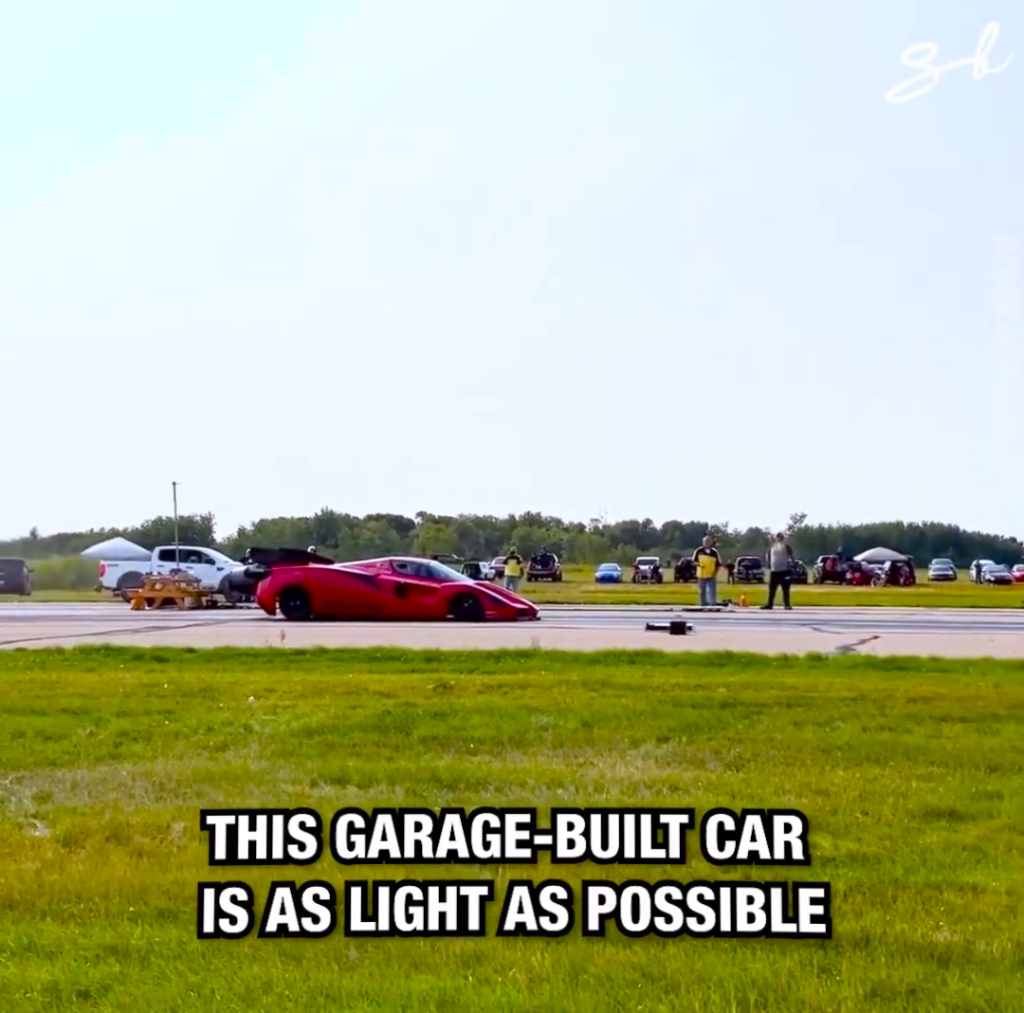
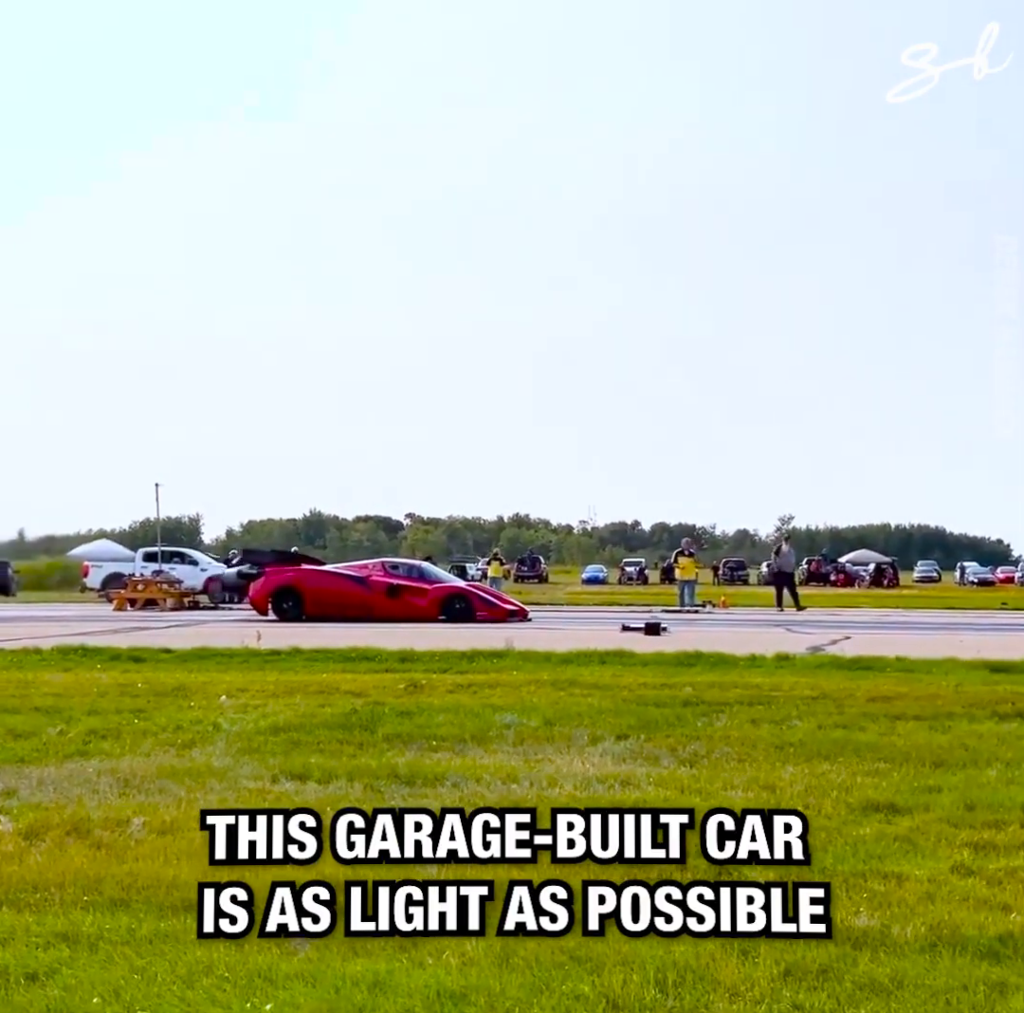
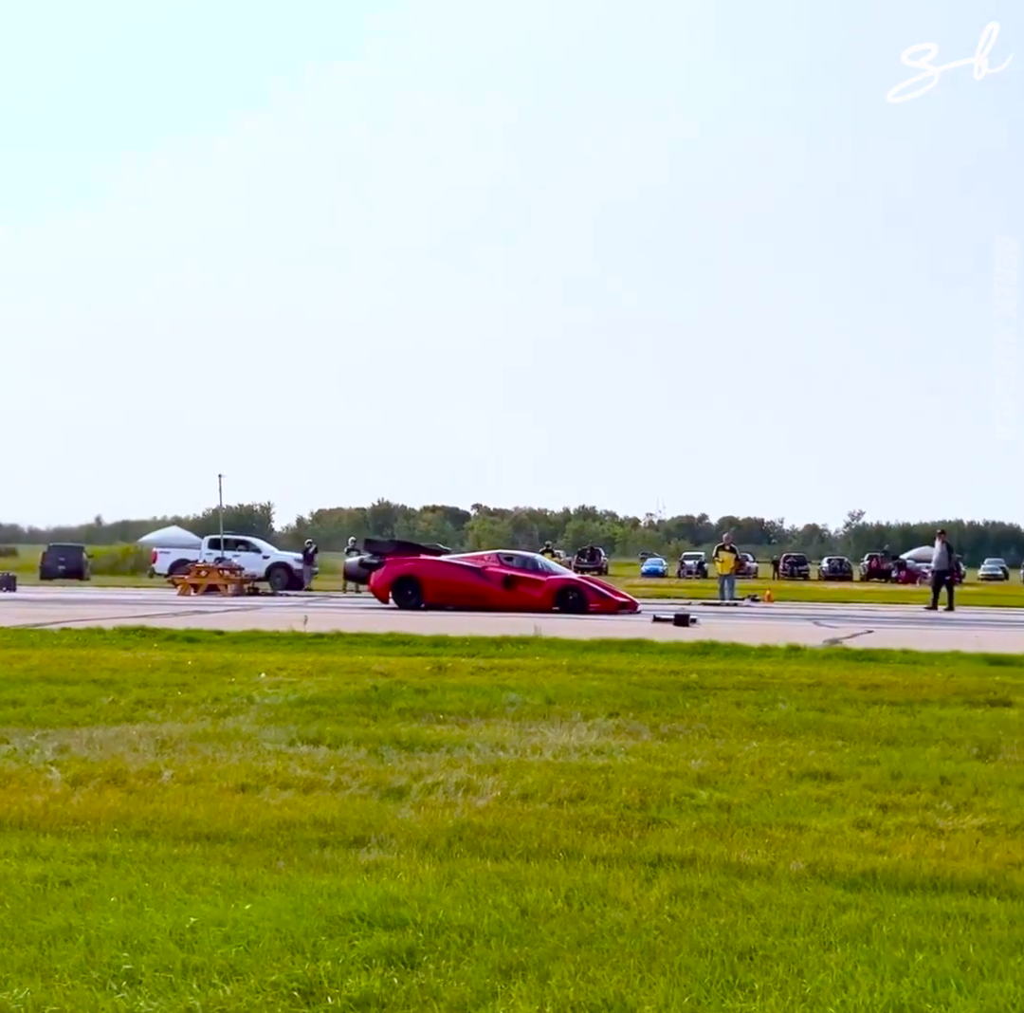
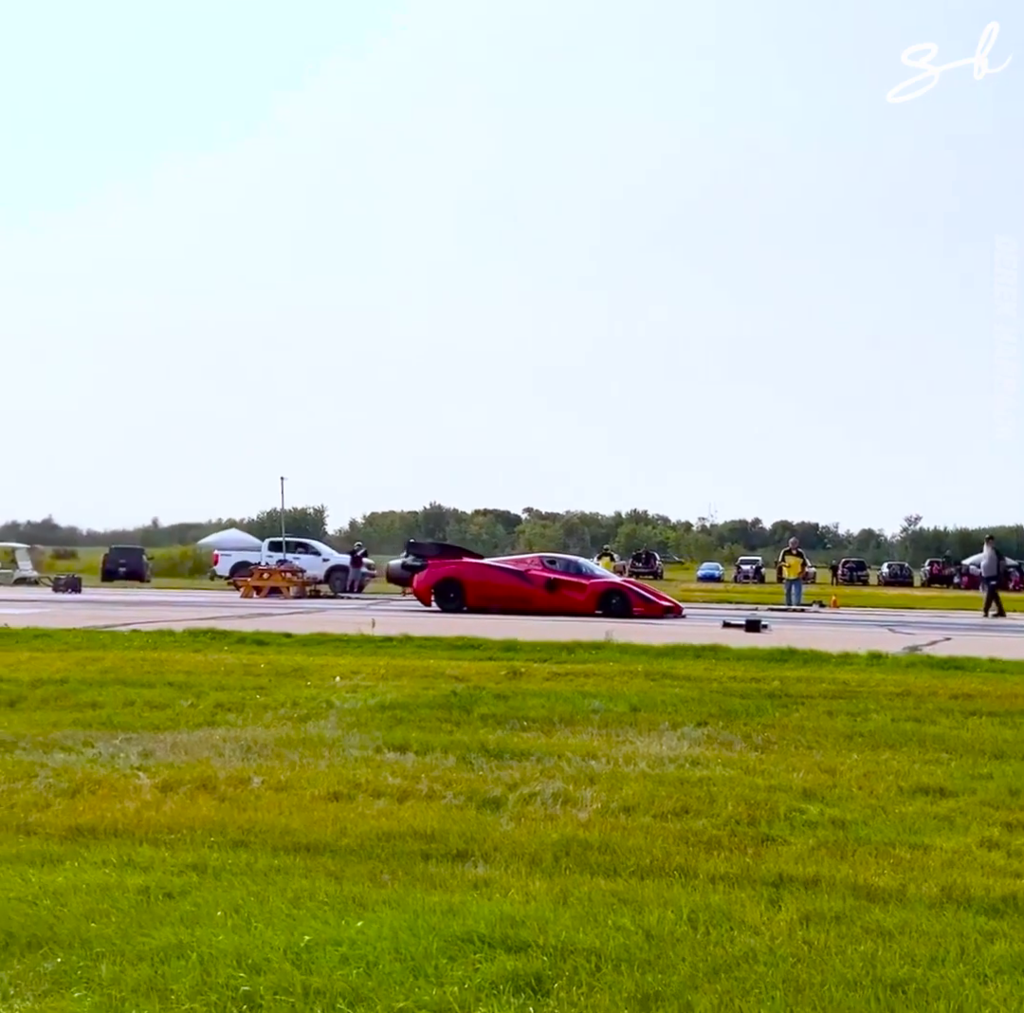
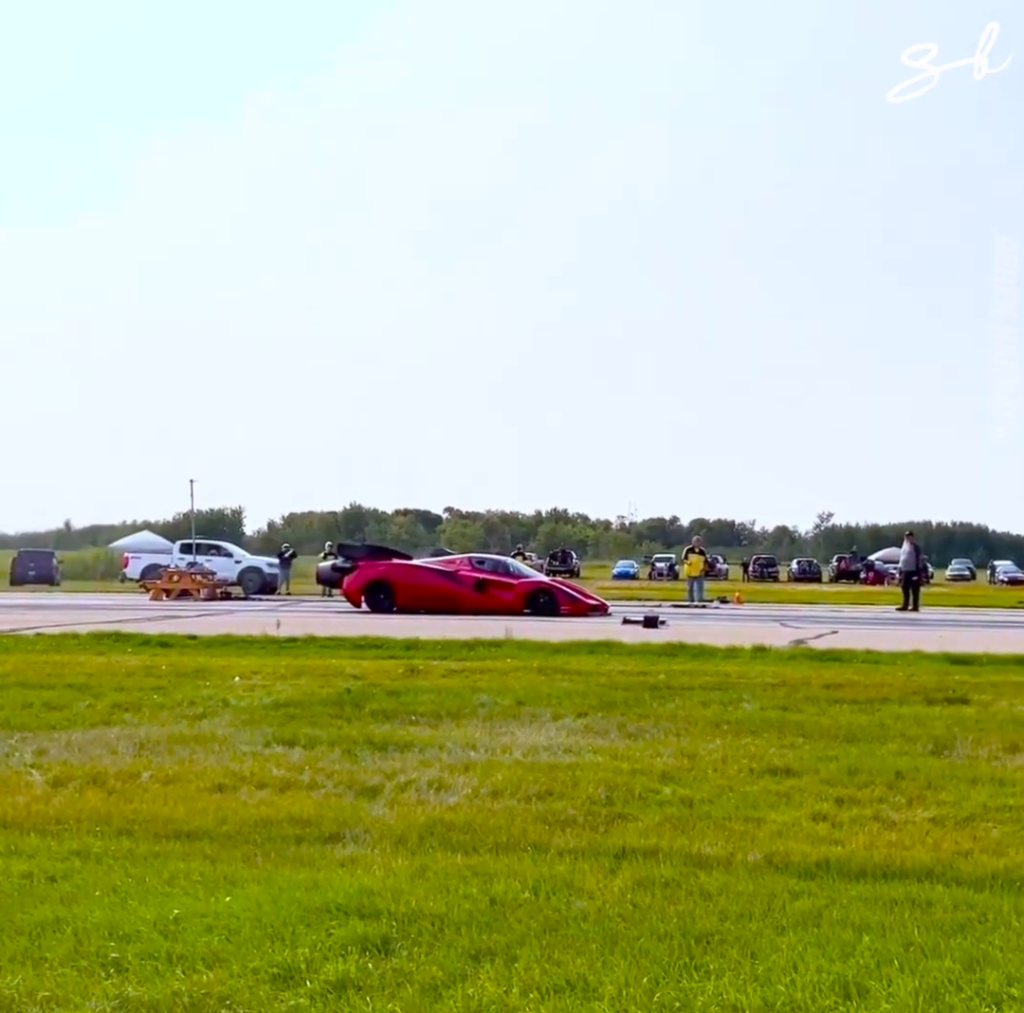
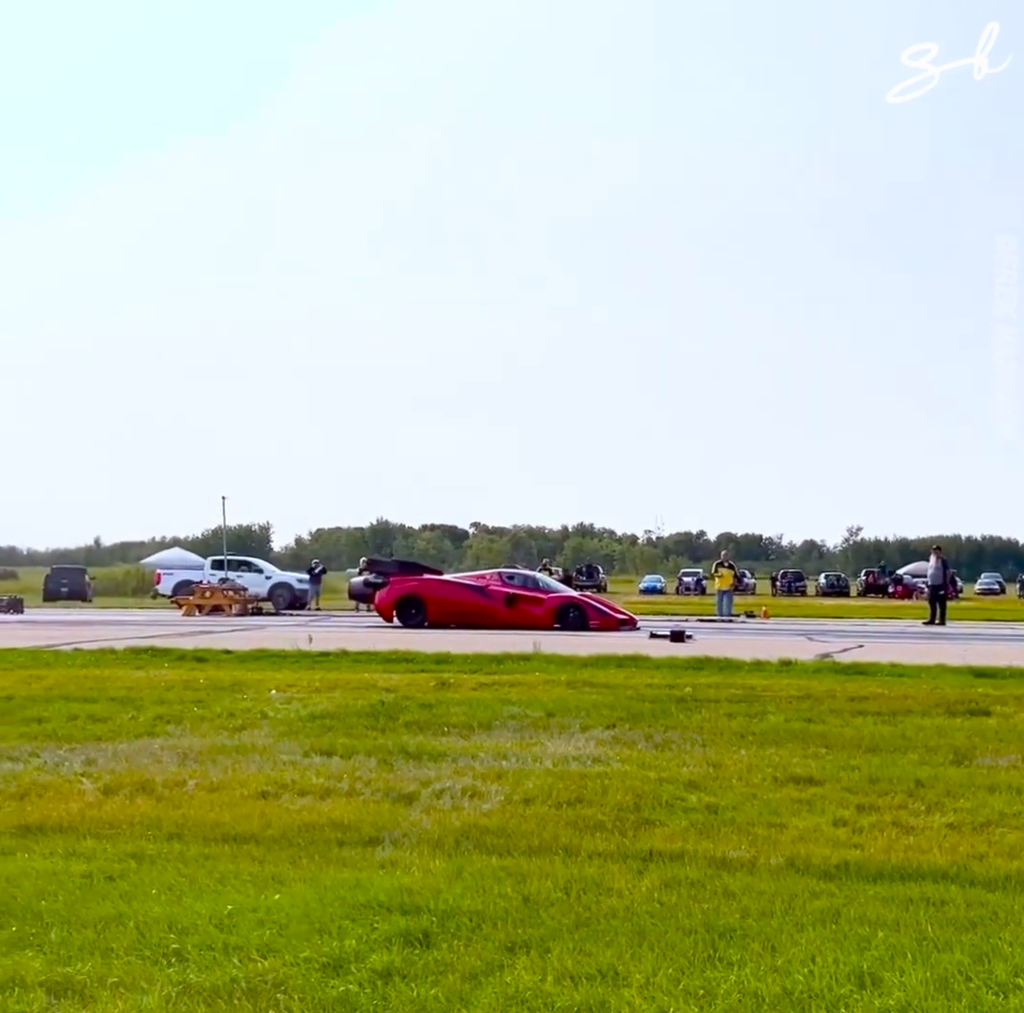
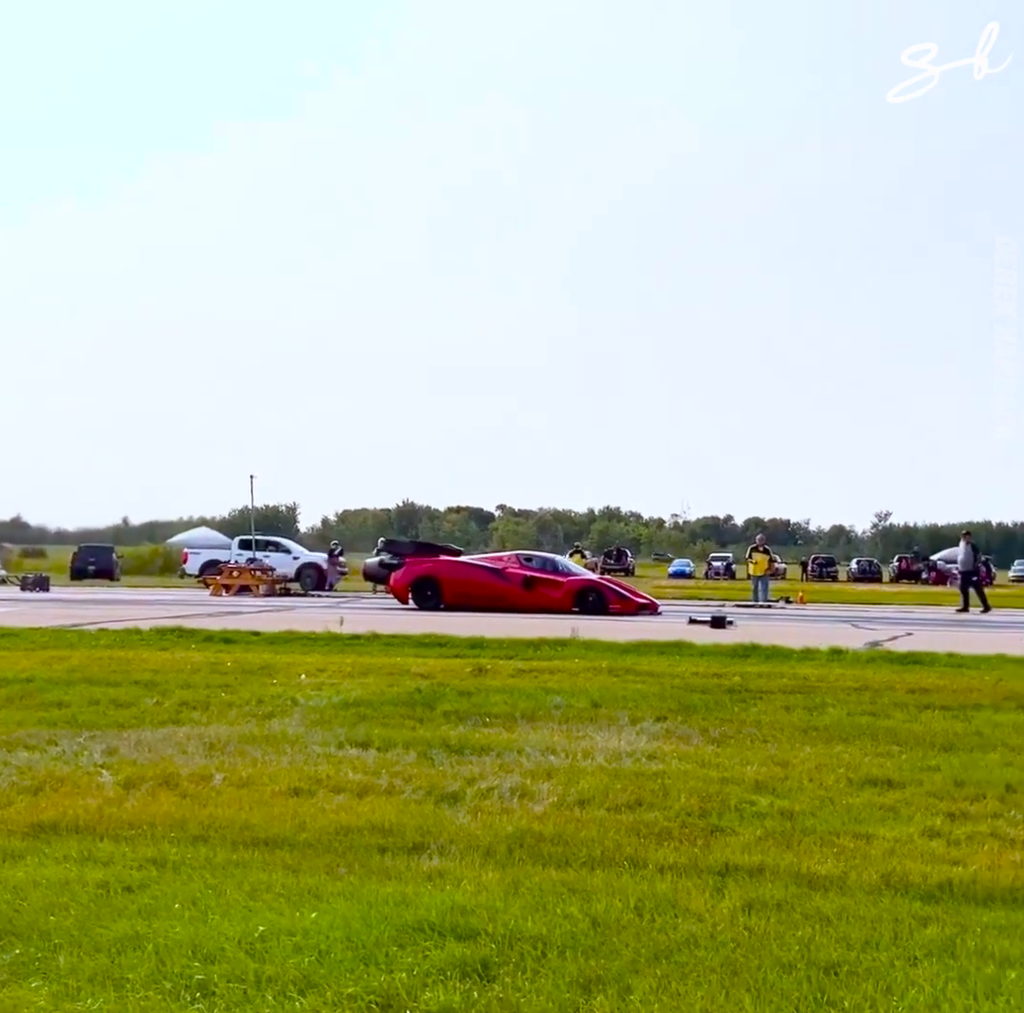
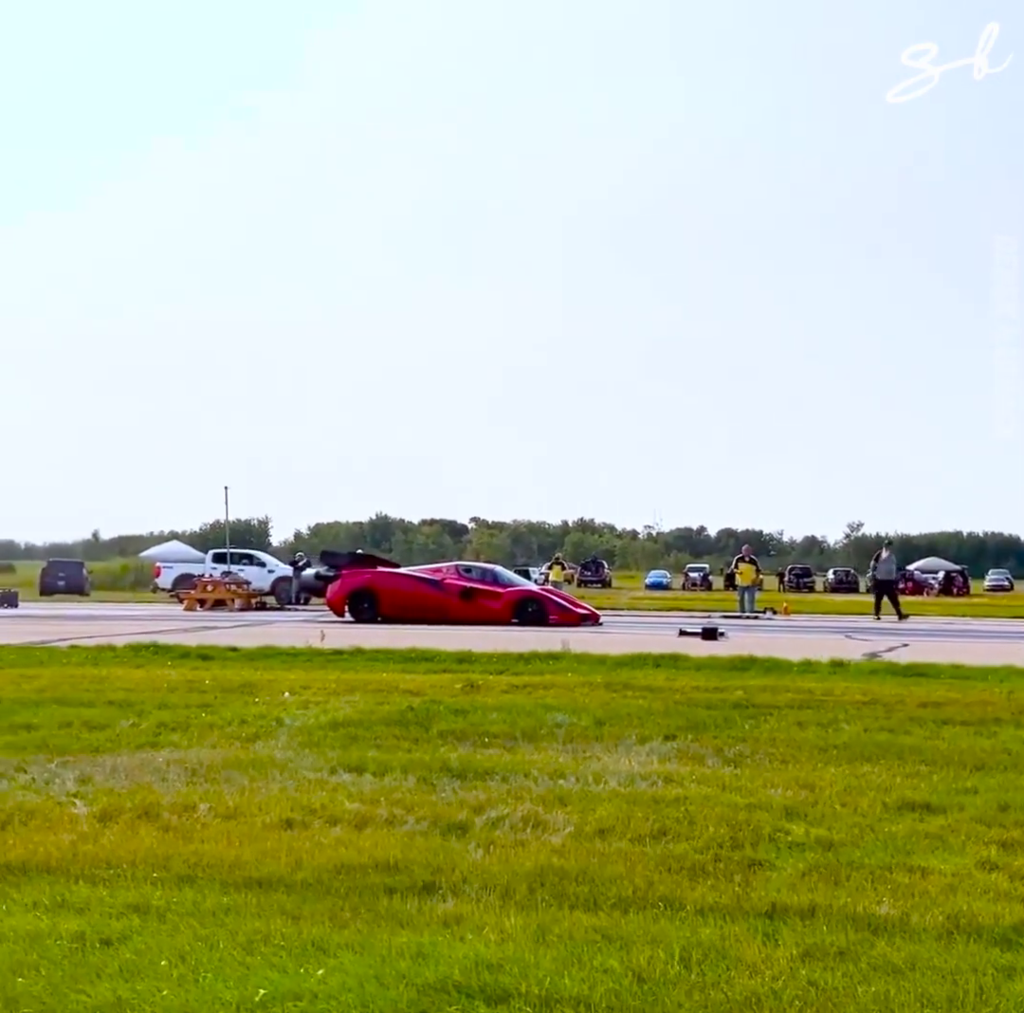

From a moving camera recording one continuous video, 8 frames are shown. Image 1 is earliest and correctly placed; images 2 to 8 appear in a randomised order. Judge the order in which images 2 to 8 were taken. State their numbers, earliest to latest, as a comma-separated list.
2, 8, 4, 7, 3, 5, 6
